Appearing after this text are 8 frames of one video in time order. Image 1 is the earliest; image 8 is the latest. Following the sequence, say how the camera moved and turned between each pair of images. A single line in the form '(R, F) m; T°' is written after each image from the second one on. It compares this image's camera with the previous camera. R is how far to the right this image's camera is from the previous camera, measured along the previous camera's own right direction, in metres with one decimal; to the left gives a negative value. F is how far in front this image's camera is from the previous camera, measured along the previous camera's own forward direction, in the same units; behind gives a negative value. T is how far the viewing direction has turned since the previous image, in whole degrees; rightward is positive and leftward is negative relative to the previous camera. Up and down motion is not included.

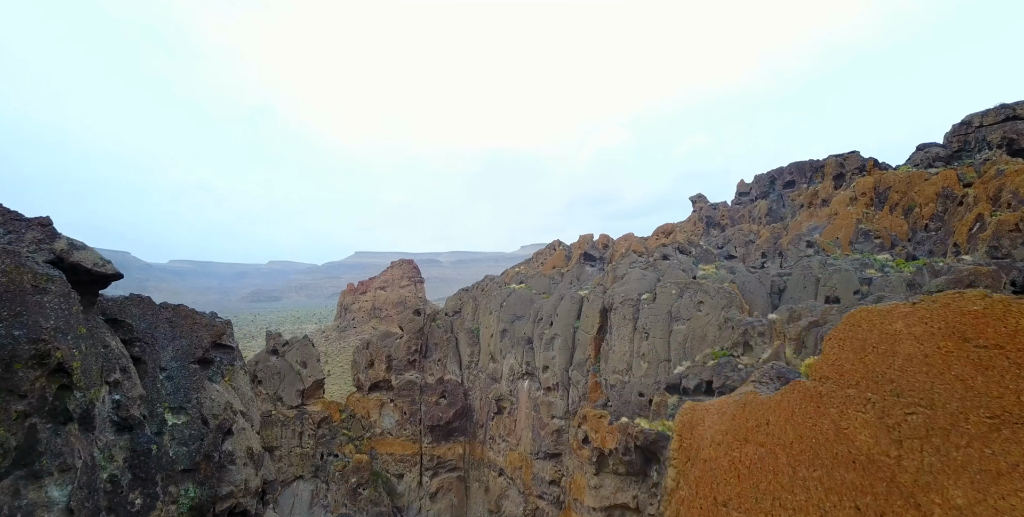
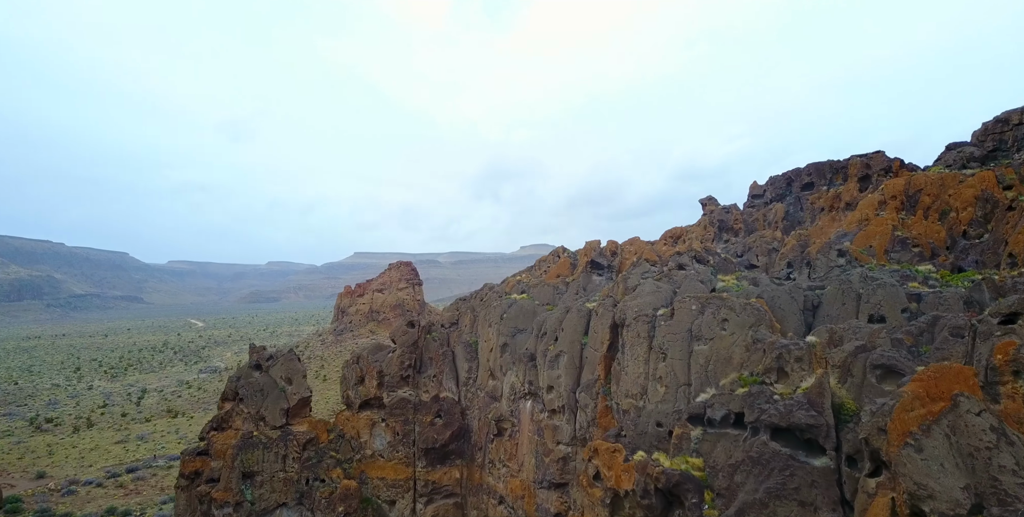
(-0.1, +1.6) m; 0°
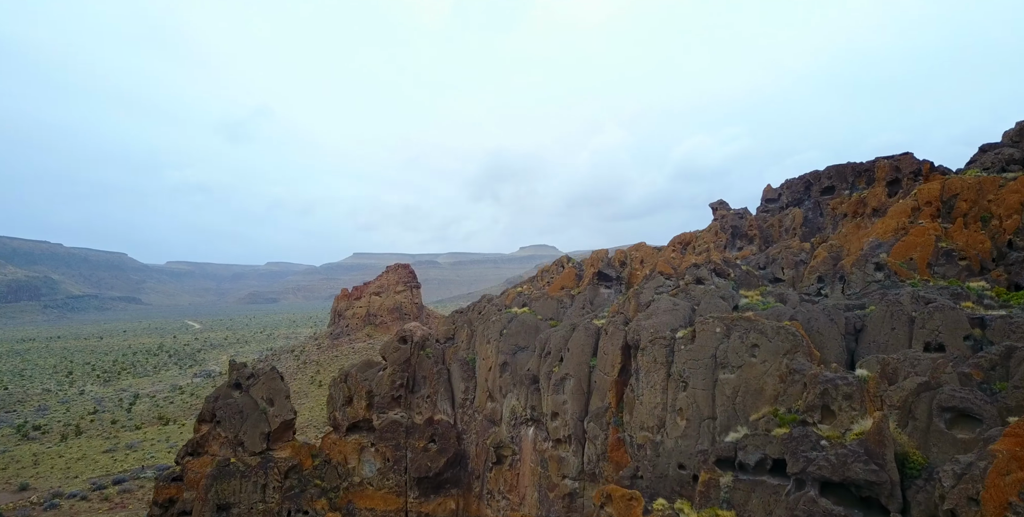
(0.0, +1.6) m; 0°
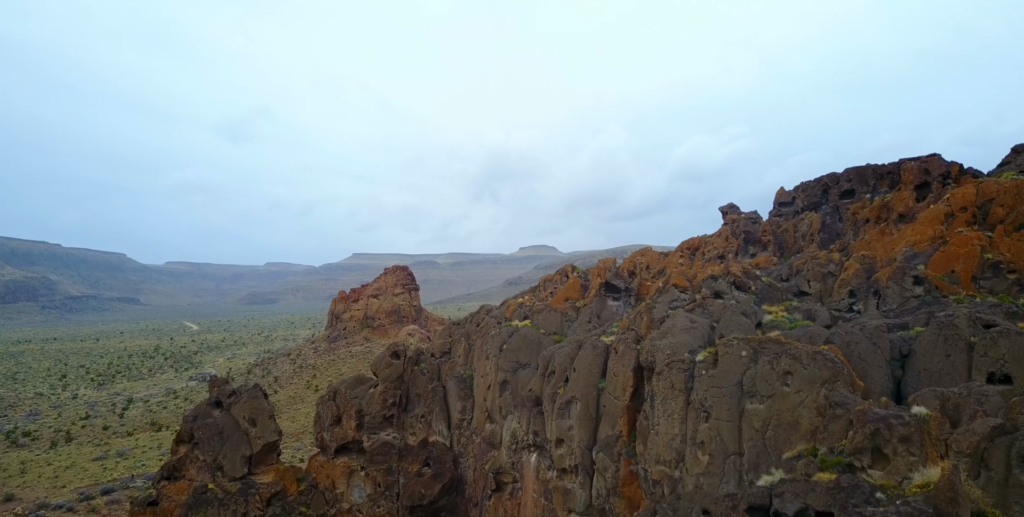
(0.0, +1.3) m; 0°
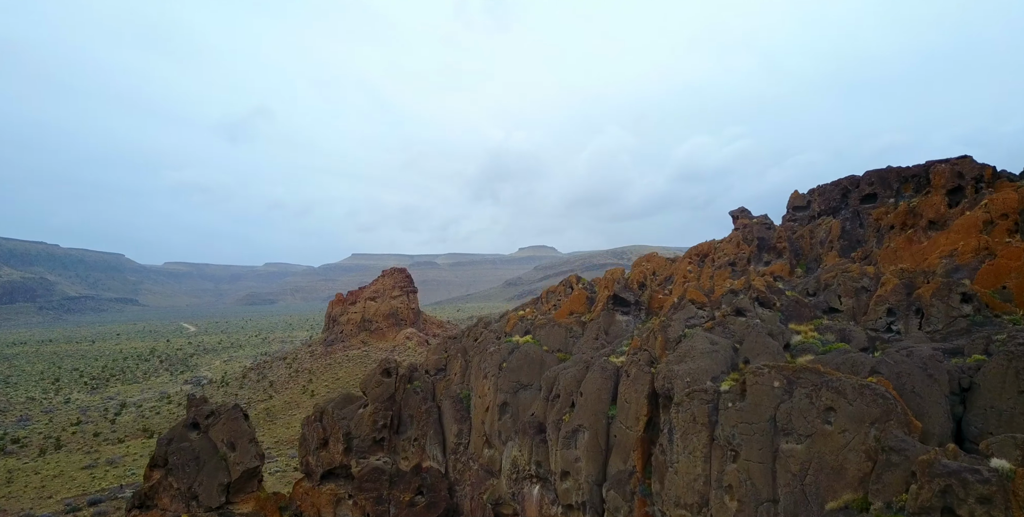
(0.0, +1.3) m; 0°
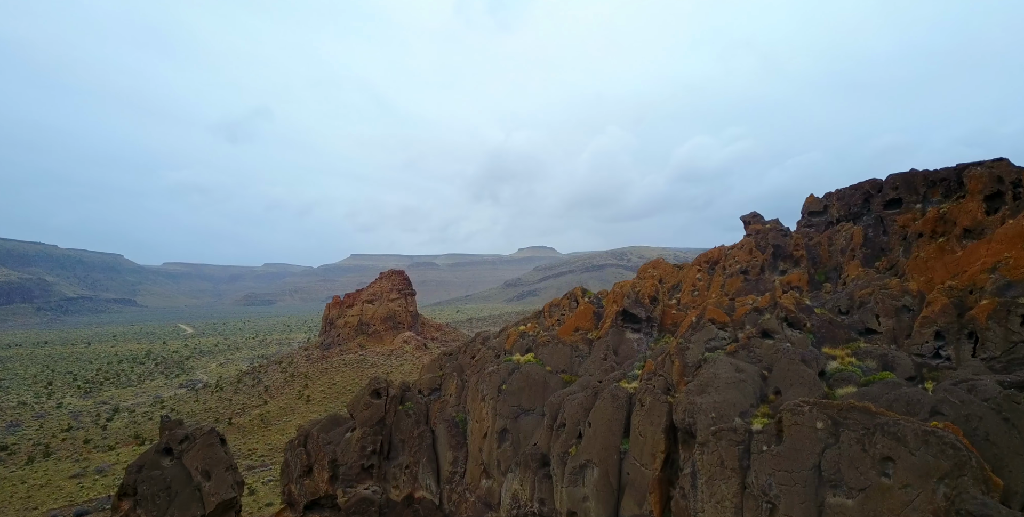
(0.0, +1.3) m; 0°
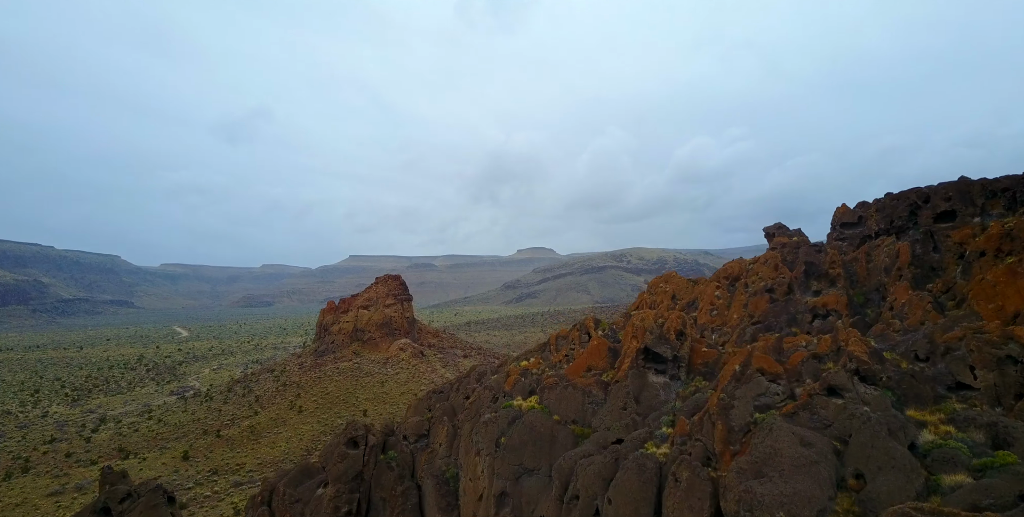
(0.0, +2.4) m; 0°
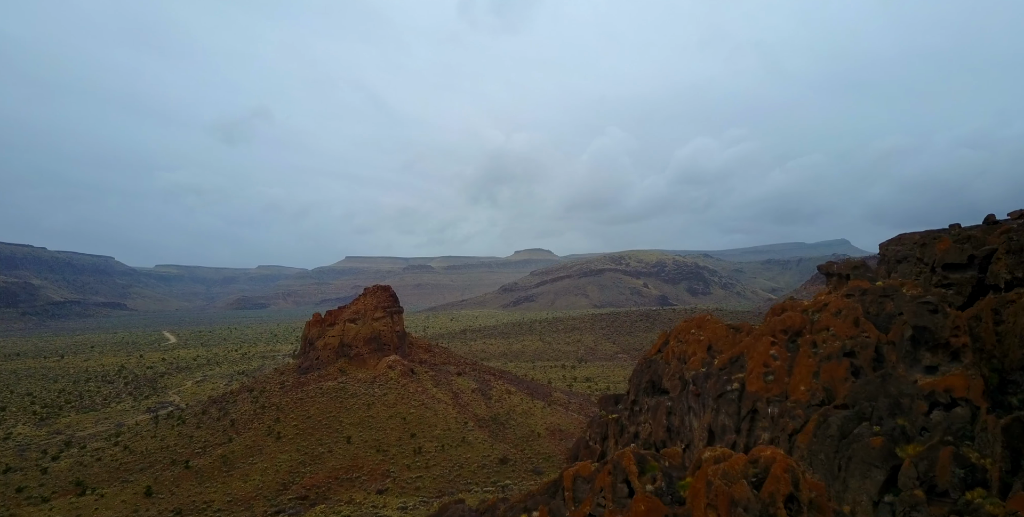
(+0.1, +5.4) m; 0°
